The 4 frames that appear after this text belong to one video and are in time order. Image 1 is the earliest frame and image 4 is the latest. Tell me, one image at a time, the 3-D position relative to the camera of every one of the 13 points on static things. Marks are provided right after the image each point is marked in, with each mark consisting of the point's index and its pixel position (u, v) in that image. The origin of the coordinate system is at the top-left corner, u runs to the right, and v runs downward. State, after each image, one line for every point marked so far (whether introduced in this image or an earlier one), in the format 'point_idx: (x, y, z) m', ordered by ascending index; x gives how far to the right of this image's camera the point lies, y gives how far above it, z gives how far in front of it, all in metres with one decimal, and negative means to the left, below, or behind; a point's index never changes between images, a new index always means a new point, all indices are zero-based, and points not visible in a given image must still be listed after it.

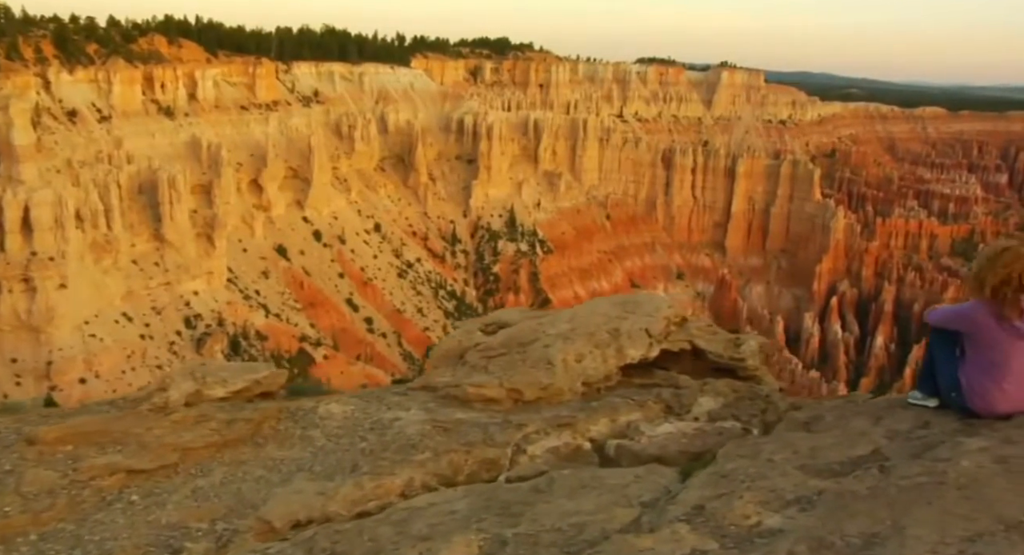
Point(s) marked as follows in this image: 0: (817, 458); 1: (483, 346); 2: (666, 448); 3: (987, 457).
0: (+1.8, -1.1, +4.7) m
1: (-0.3, -0.7, +7.5) m
2: (+1.2, -1.3, +5.8) m
3: (+2.6, -1.0, +4.3) m
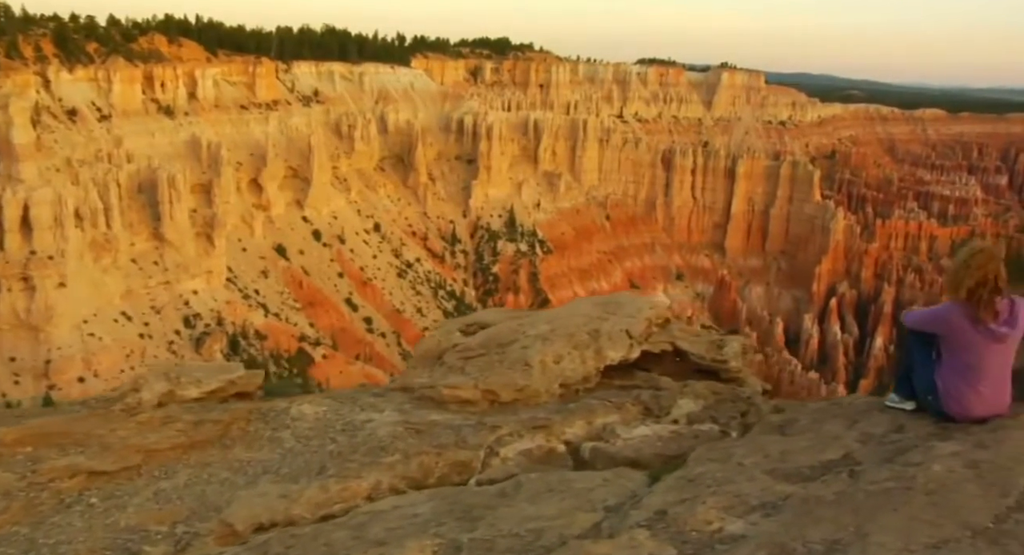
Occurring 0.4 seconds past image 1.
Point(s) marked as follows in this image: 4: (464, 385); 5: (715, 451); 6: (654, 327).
0: (+1.6, -1.1, +4.6) m
1: (-0.5, -0.7, +7.4) m
2: (+1.0, -1.3, +5.7) m
3: (+2.4, -1.0, +4.3) m
4: (-0.4, -0.9, +6.6) m
5: (+1.3, -1.1, +5.1) m
6: (+1.4, -0.5, +8.0) m
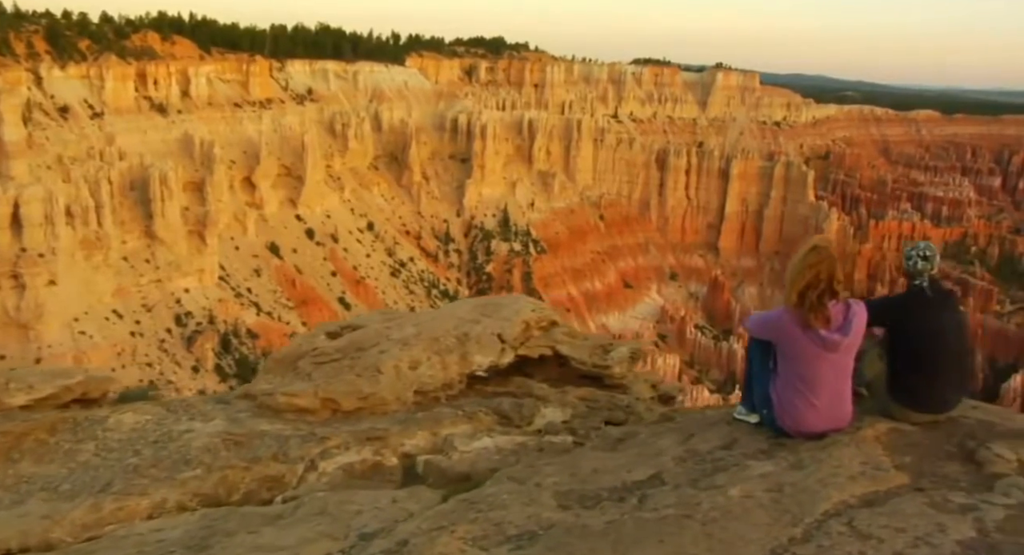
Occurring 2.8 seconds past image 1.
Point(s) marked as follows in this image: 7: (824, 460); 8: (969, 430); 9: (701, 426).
0: (+0.4, -1.1, +4.1) m
1: (-1.7, -0.7, +6.9) m
2: (-0.3, -1.3, +5.3) m
3: (+1.2, -1.0, +3.8) m
4: (-1.6, -0.9, +6.1) m
5: (+0.1, -1.1, +4.6) m
6: (+0.2, -0.5, +7.5) m
7: (+1.6, -1.0, +4.1) m
8: (+2.8, -1.0, +4.9) m
9: (+1.3, -1.0, +5.2) m
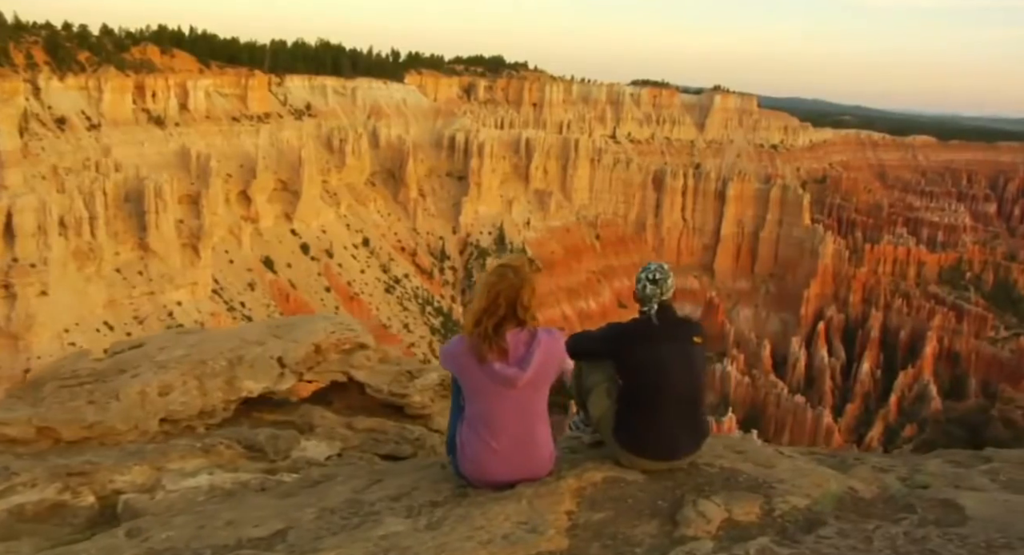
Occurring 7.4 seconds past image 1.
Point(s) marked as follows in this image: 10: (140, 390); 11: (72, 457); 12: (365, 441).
0: (-1.4, -1.2, +3.5) m
1: (-3.5, -0.8, +6.3) m
2: (-2.1, -1.4, +4.6) m
3: (-0.6, -1.1, +3.2) m
4: (-3.4, -1.0, +5.5) m
5: (-1.7, -1.2, +4.0) m
6: (-1.6, -0.7, +6.9) m
7: (-0.2, -1.1, +3.5) m
8: (+1.0, -1.1, +4.2) m
9: (-0.5, -1.1, +4.5) m
10: (-2.8, -0.8, +5.8) m
11: (-3.0, -1.2, +5.3) m
12: (-1.2, -1.3, +6.1) m
